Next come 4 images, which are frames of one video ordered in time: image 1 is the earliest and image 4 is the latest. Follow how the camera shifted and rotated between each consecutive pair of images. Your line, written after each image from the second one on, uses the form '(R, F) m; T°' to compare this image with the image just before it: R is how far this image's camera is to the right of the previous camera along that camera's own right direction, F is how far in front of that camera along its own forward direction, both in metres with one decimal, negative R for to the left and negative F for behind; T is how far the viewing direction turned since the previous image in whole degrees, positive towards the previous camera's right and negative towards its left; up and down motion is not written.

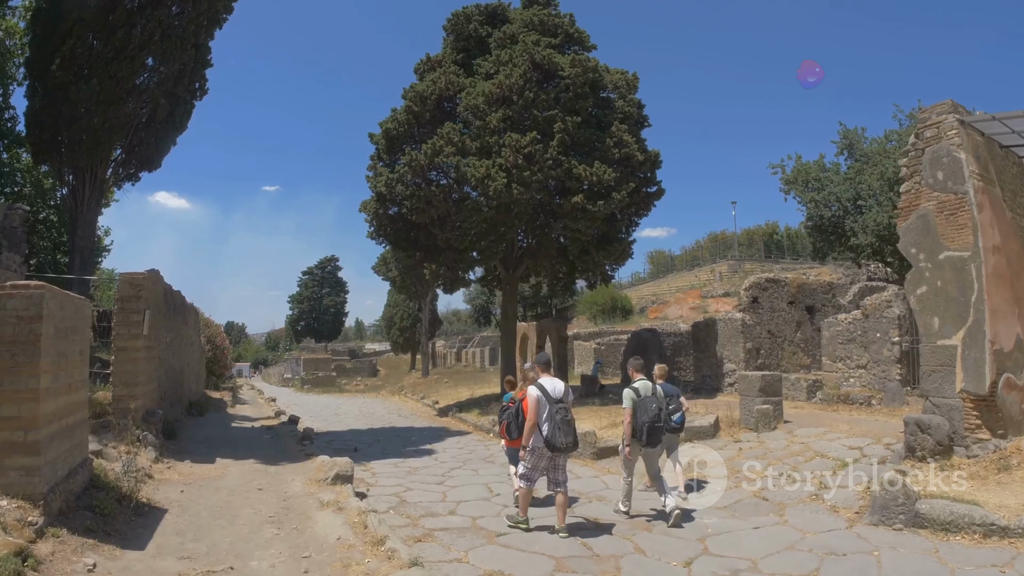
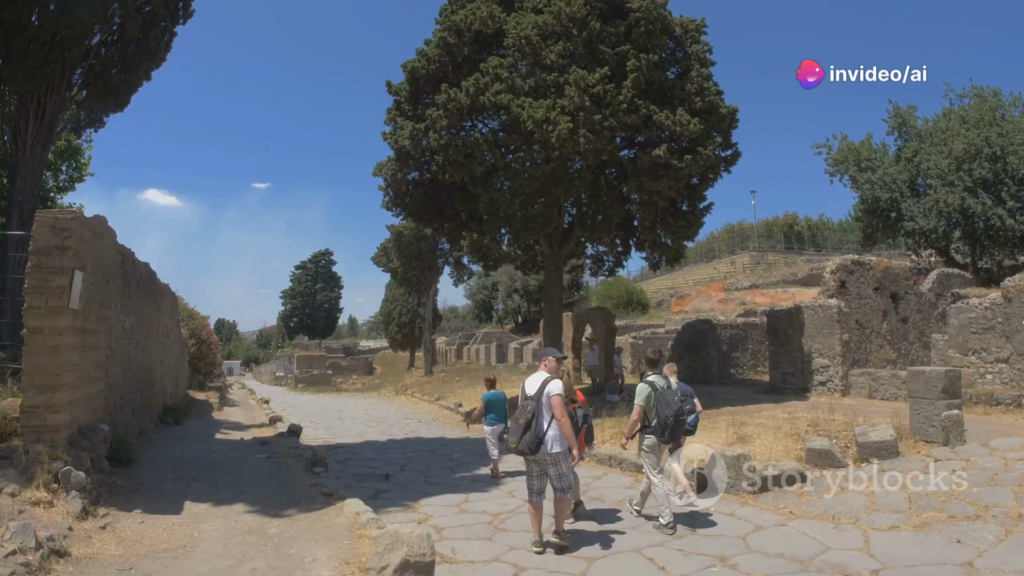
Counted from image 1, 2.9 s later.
(-1.3, +3.3) m; +1°
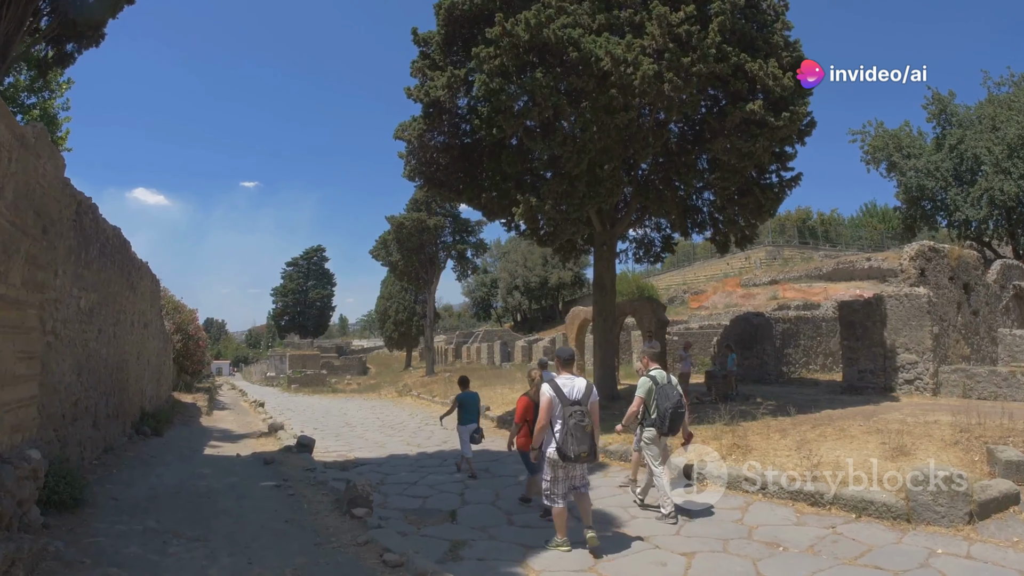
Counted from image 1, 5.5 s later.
(-1.1, +2.4) m; +1°
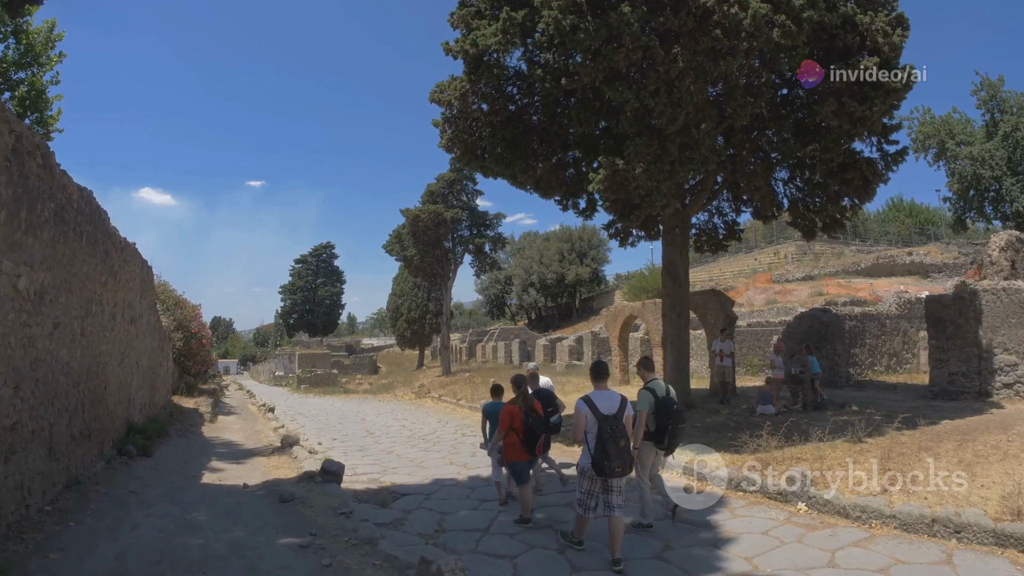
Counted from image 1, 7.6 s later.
(-0.8, +1.9) m; -1°
